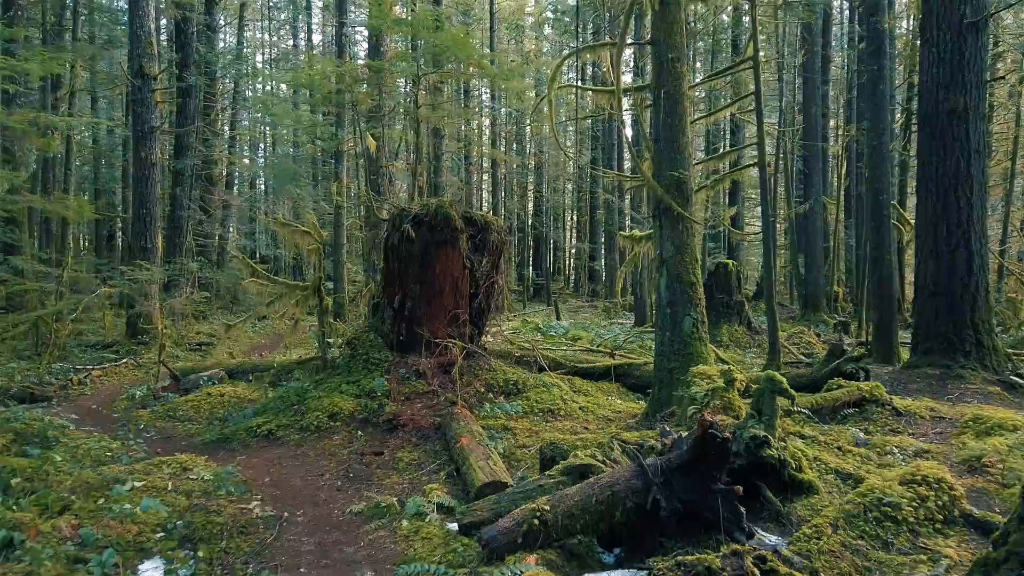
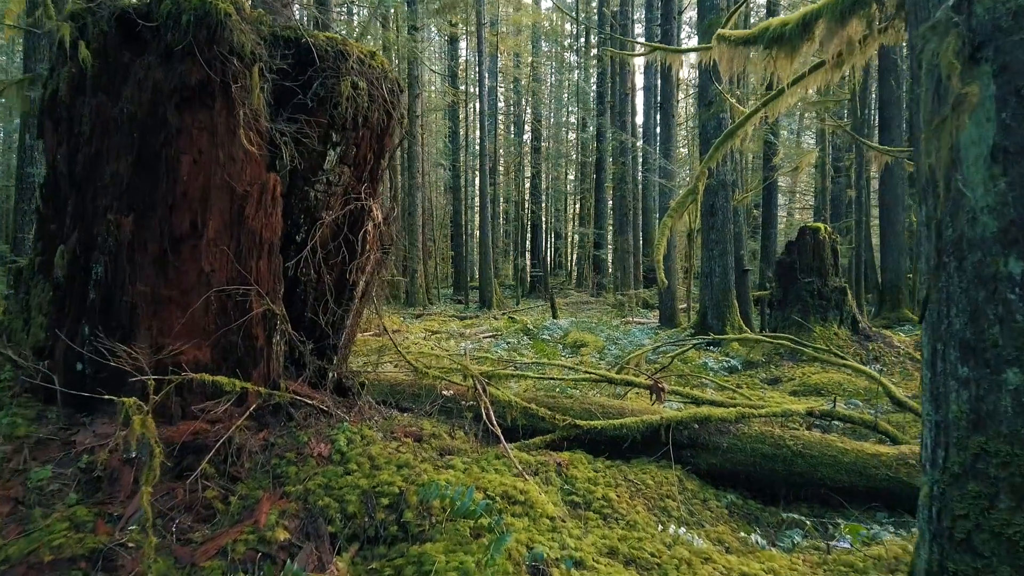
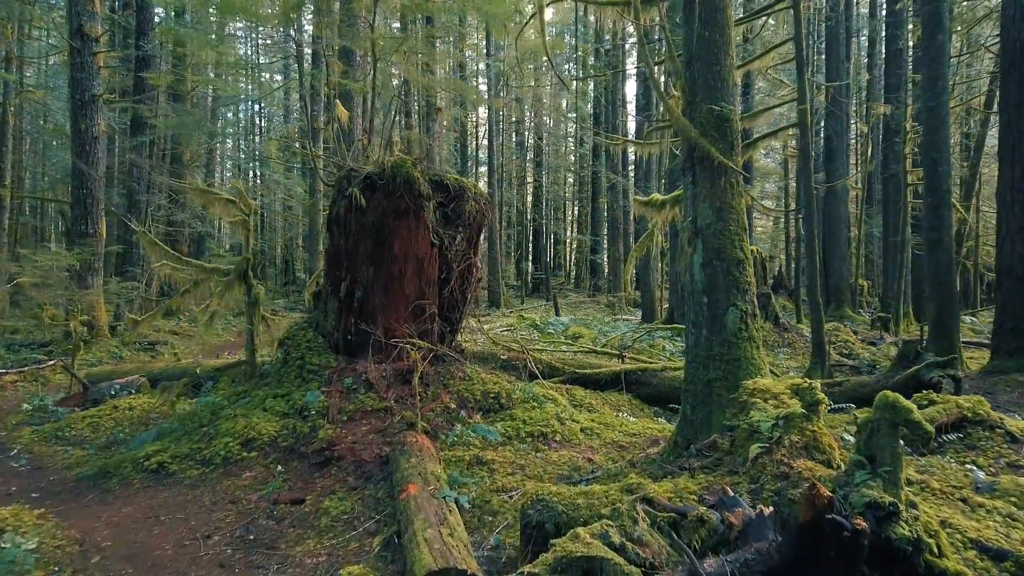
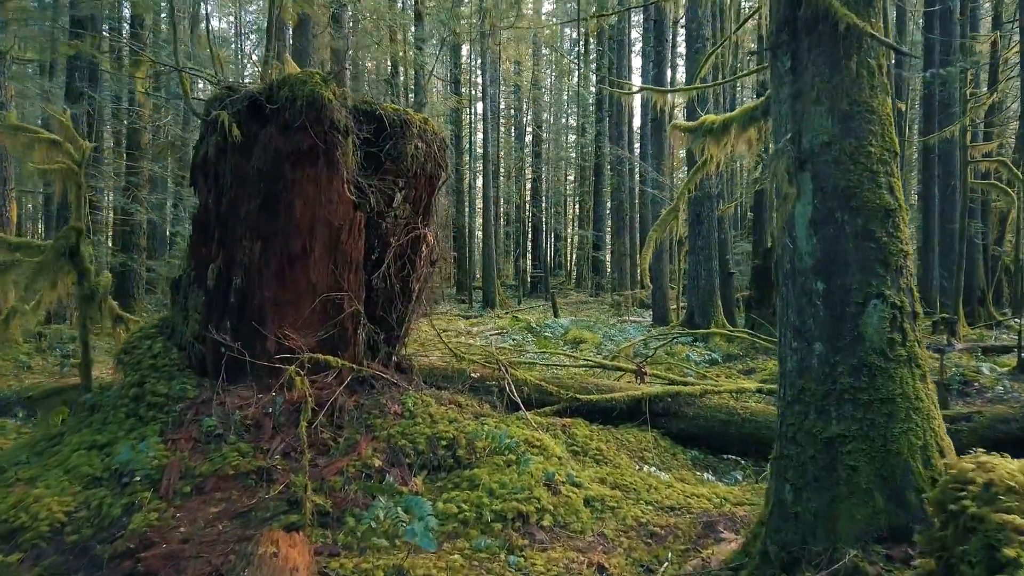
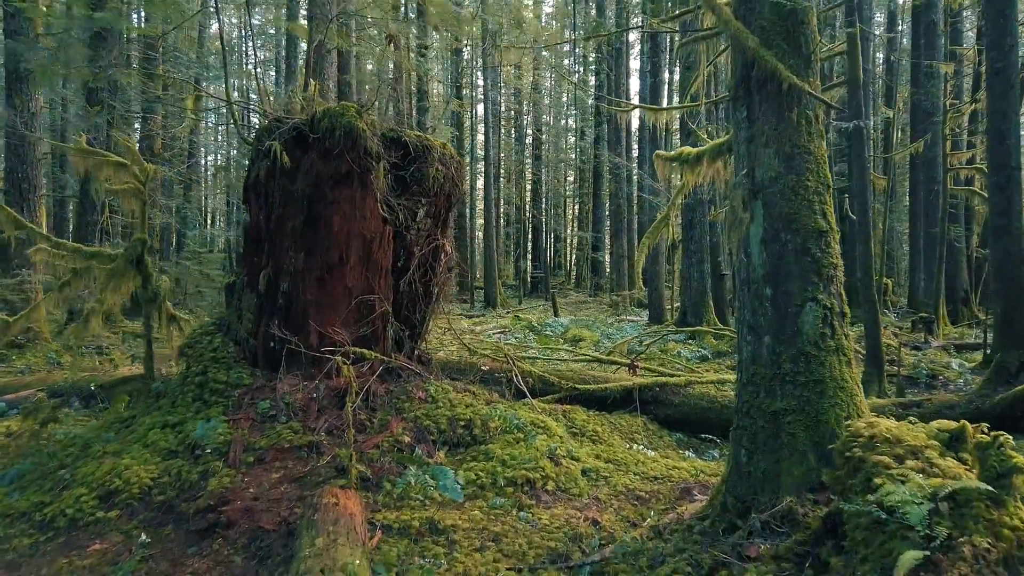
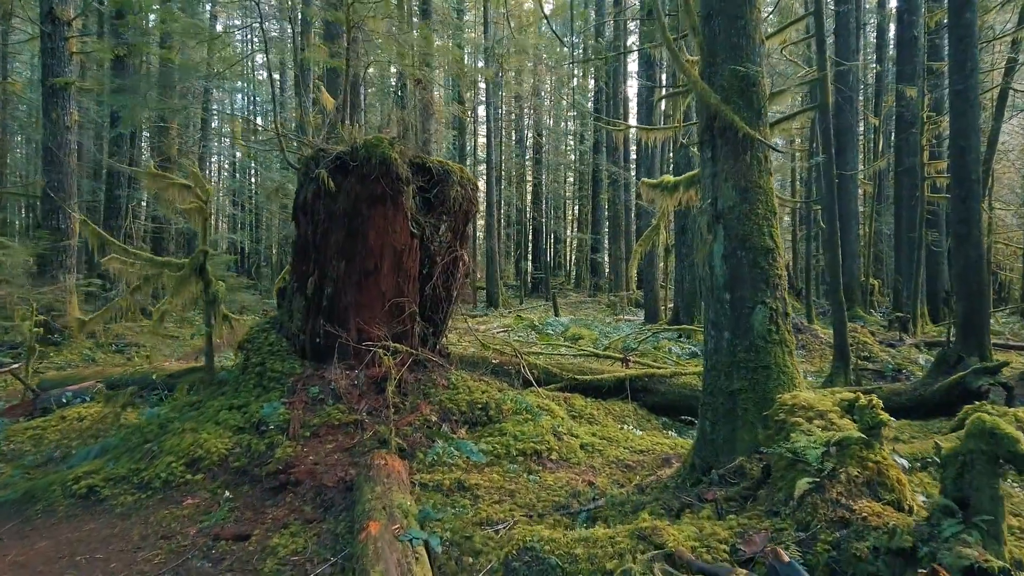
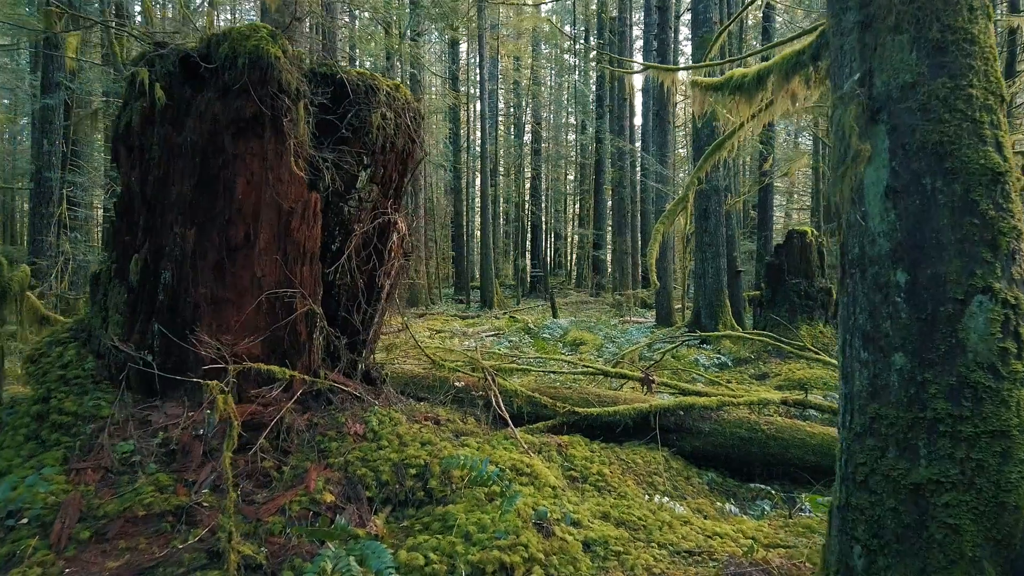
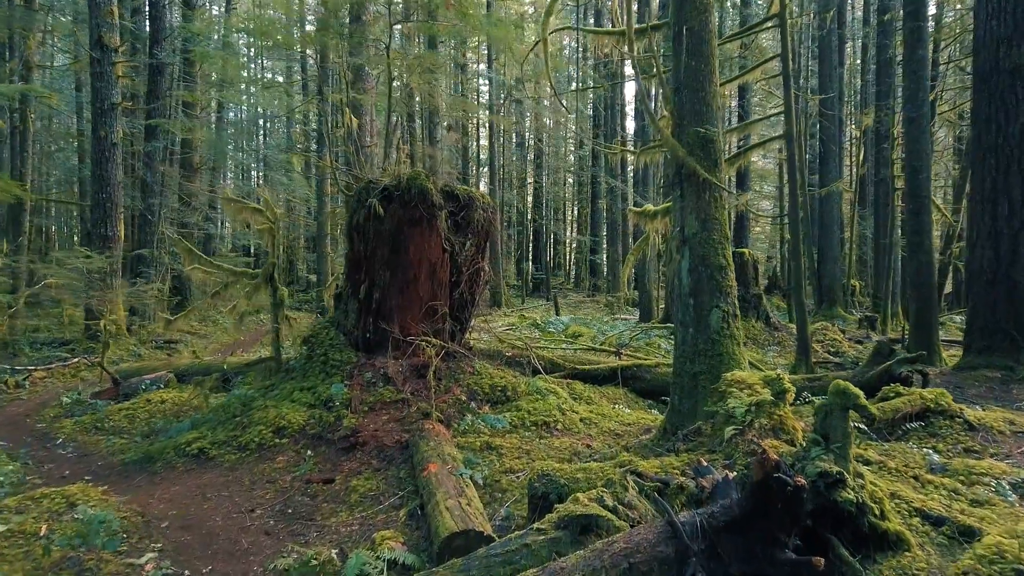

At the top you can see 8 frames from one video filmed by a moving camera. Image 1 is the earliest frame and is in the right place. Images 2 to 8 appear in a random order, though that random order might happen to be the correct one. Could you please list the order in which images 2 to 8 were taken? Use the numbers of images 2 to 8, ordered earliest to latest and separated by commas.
8, 3, 6, 5, 4, 7, 2
